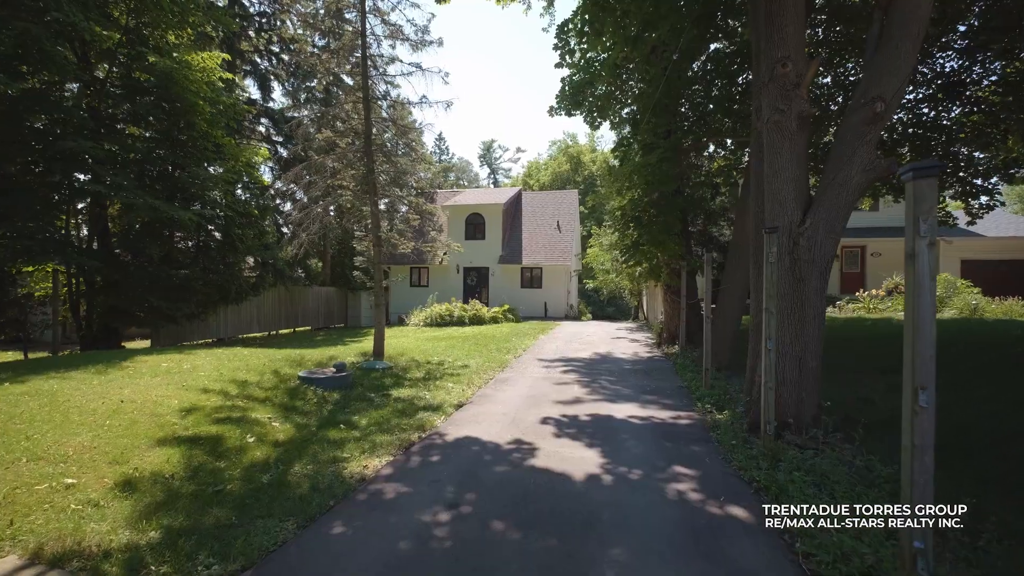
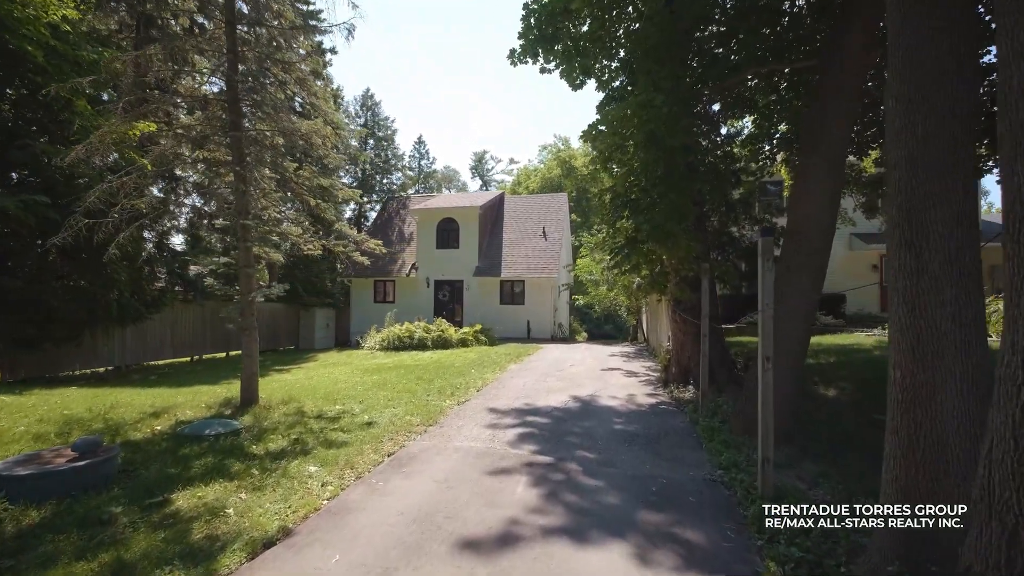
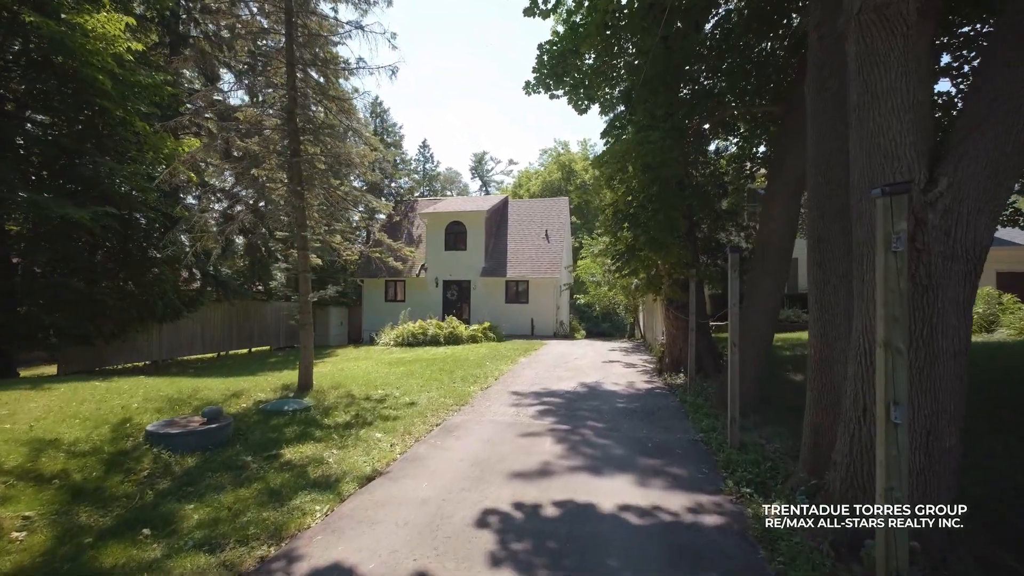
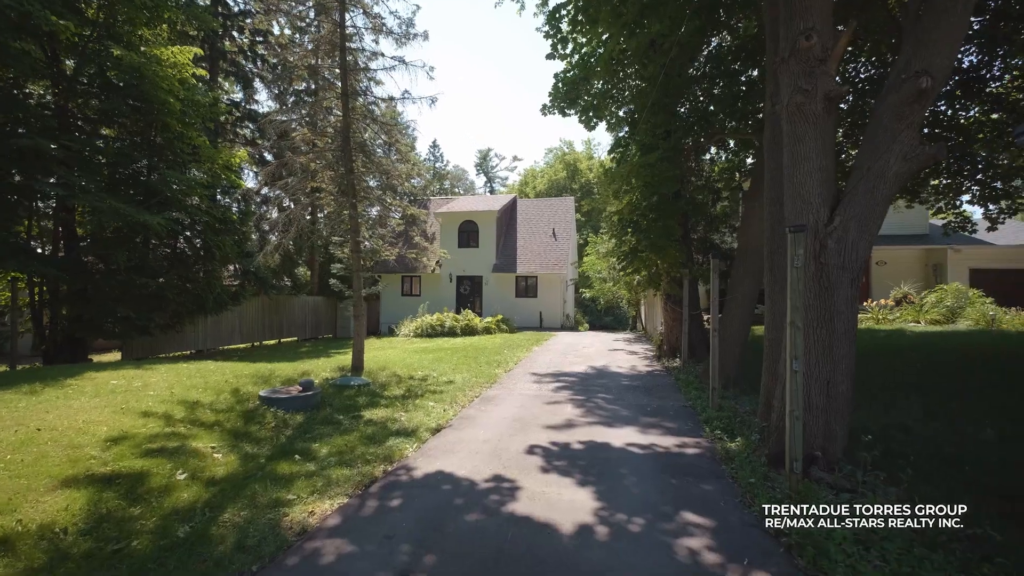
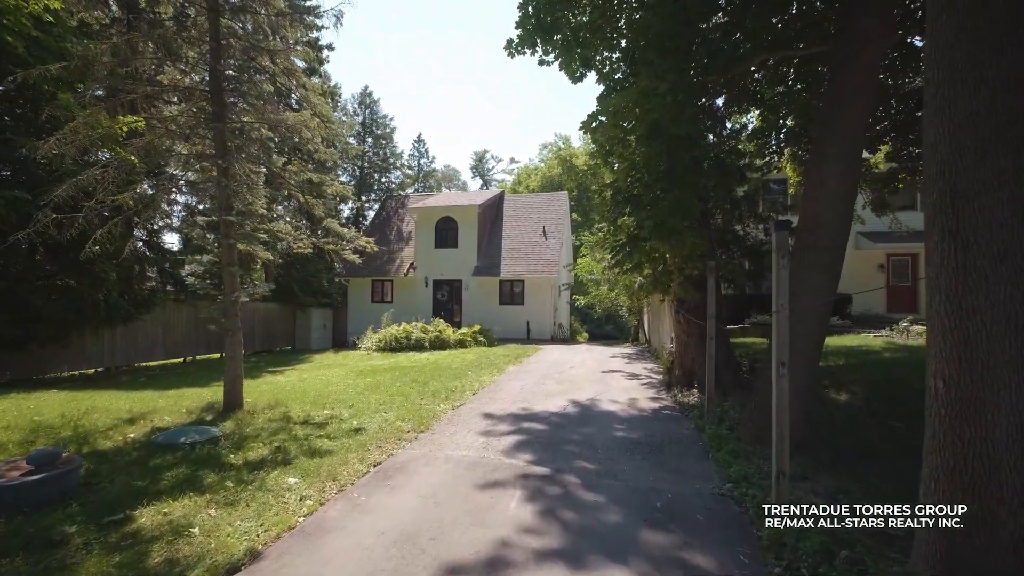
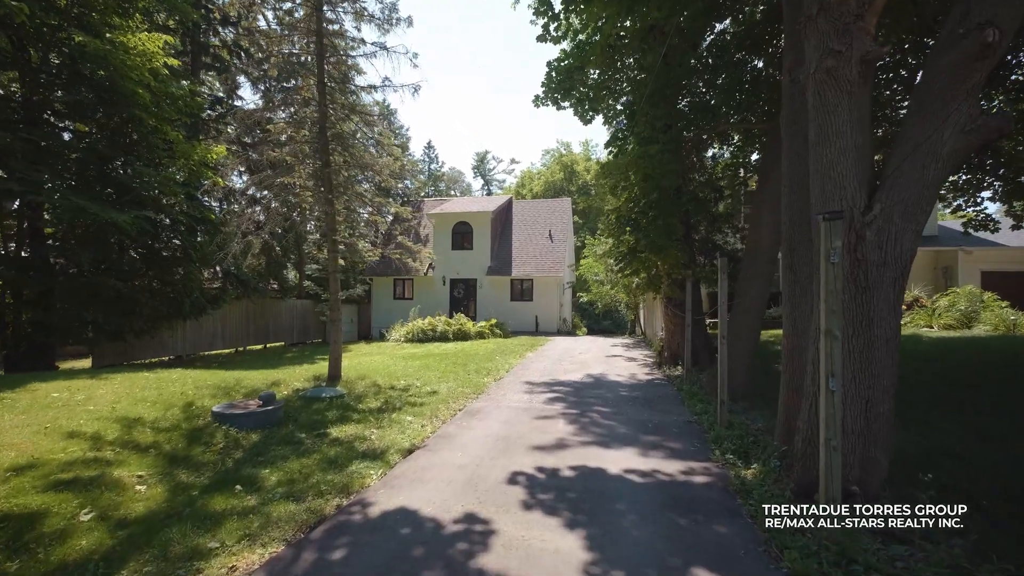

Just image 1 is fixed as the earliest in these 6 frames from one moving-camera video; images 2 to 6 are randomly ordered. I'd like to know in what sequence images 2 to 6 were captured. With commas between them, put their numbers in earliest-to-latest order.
4, 6, 3, 2, 5
